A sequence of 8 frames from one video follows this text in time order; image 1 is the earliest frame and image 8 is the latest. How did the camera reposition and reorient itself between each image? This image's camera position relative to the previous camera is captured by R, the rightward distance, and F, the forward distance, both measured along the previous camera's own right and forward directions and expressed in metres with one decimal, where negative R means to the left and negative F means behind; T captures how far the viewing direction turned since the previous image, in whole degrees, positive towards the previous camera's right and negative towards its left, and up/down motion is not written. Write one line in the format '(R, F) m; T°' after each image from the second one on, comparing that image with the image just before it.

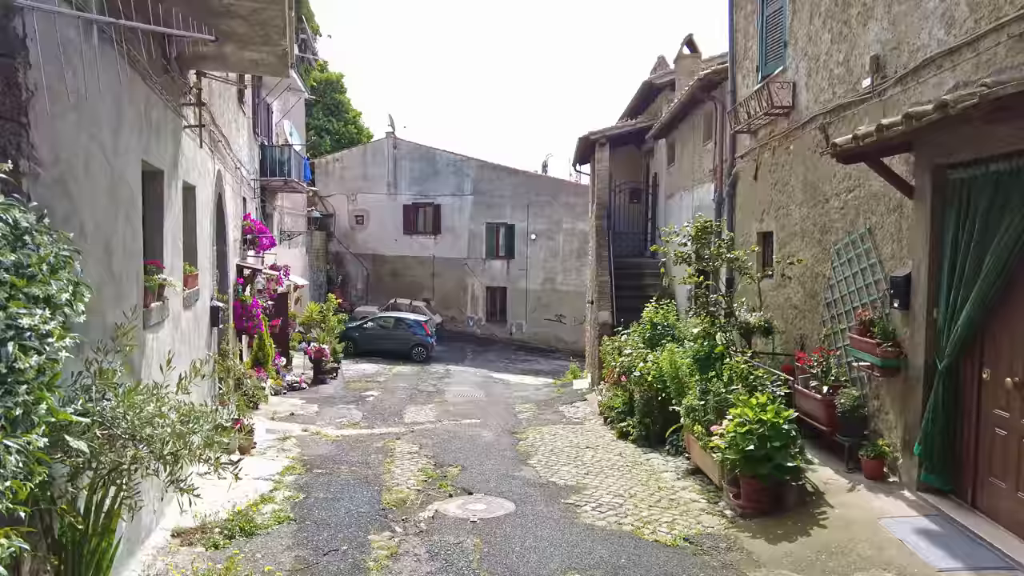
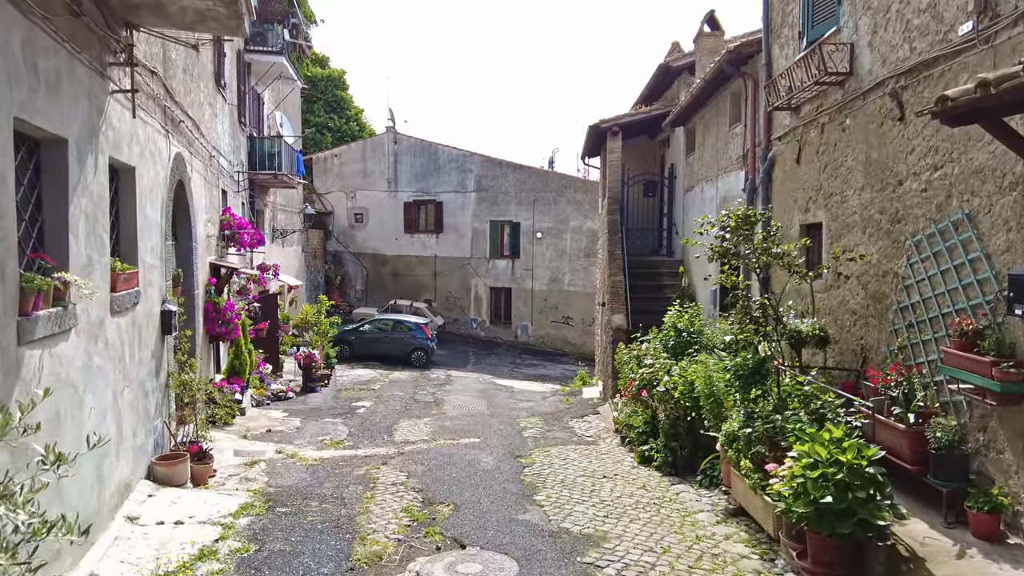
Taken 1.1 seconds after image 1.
(0.0, +1.1) m; 0°
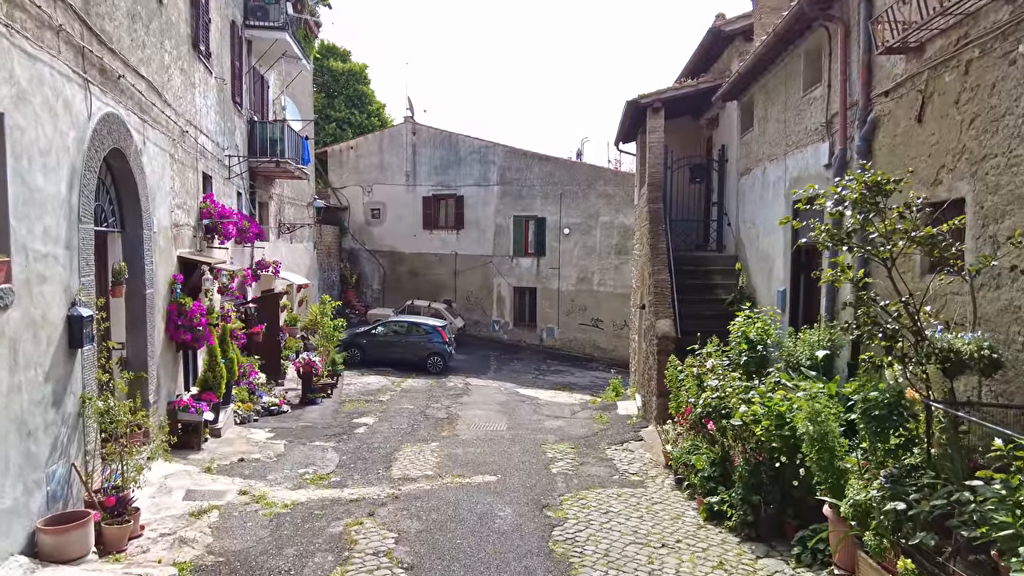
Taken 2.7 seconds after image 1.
(0.0, +1.7) m; -2°
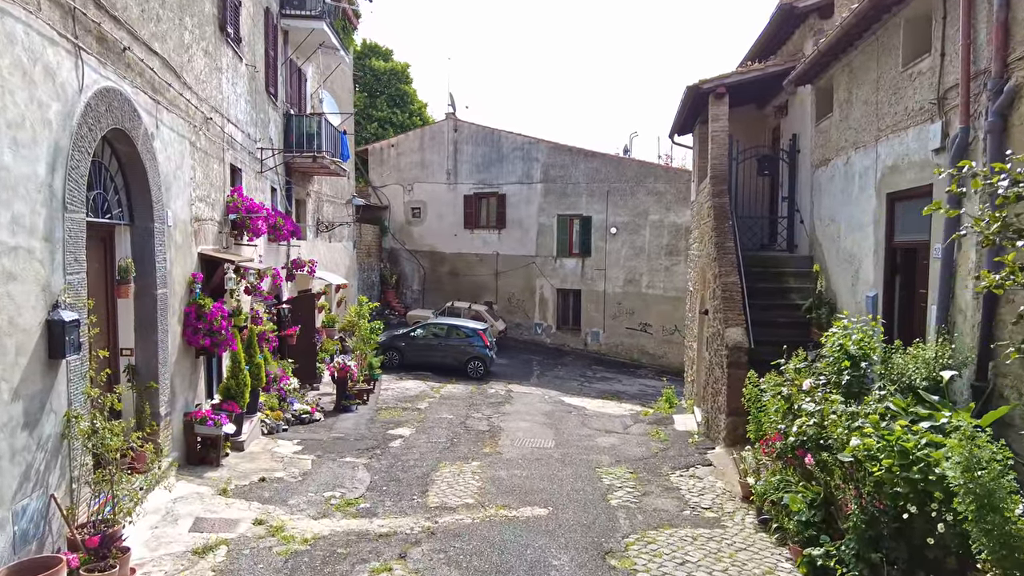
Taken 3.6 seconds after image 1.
(-0.1, +0.9) m; -4°
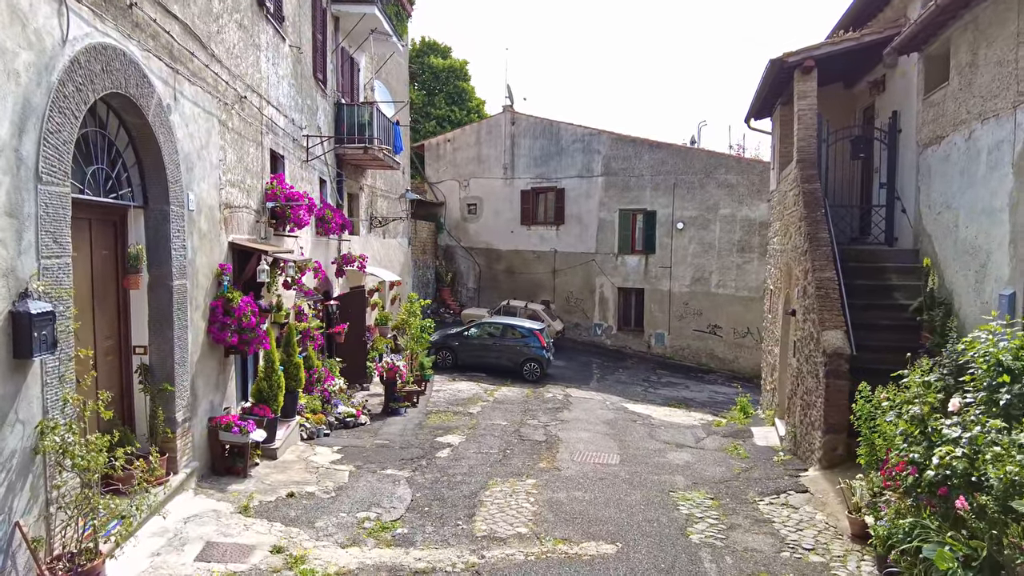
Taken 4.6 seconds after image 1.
(0.0, +0.9) m; -5°
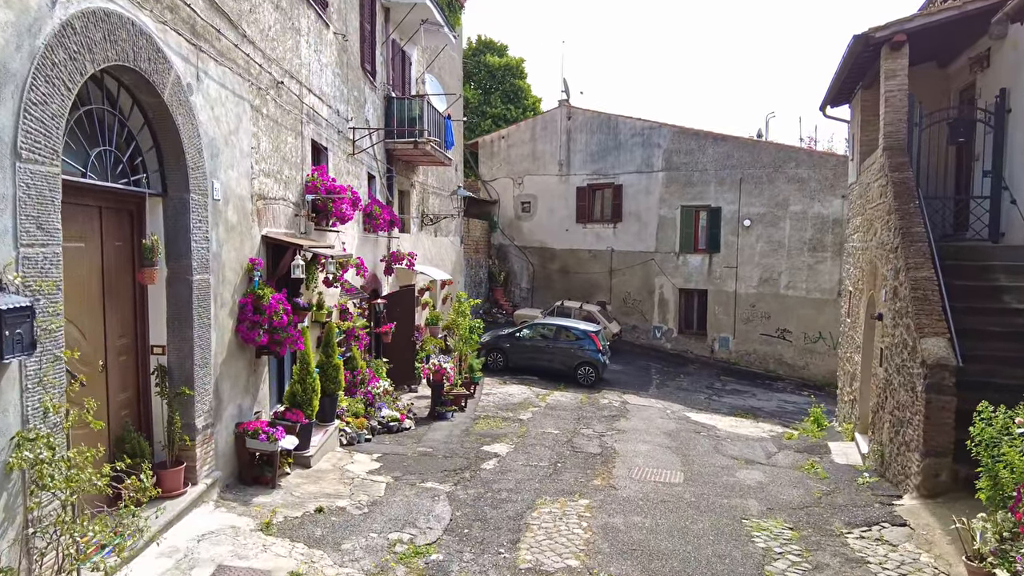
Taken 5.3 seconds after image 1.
(0.0, +0.6) m; -5°
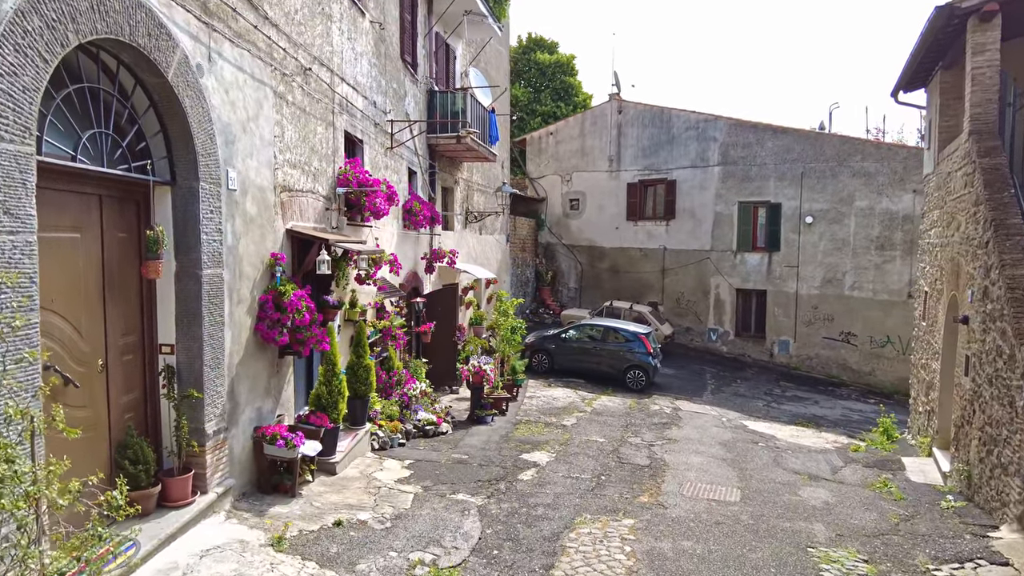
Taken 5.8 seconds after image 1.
(+0.1, +0.5) m; -5°
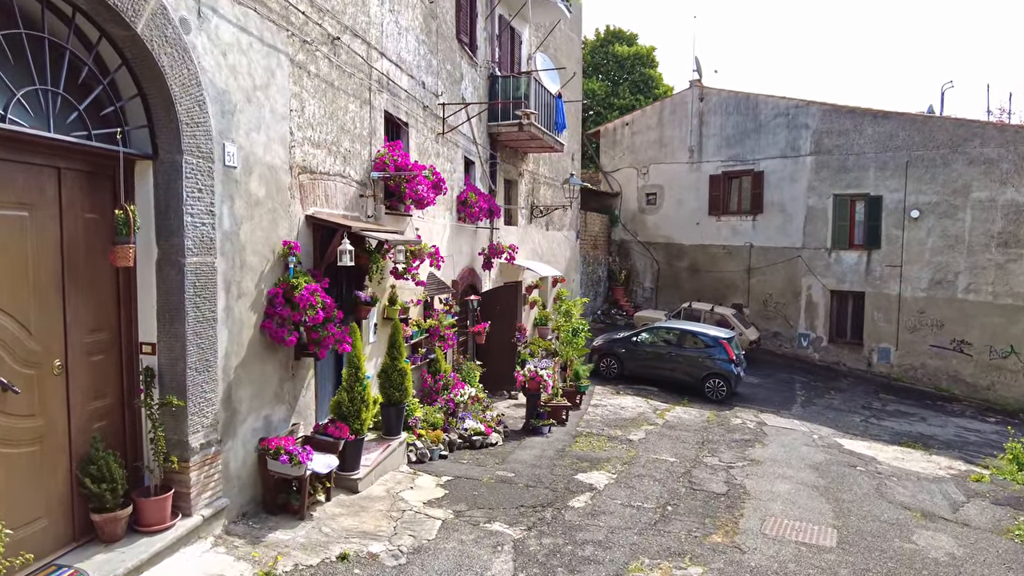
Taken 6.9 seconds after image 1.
(+0.3, +0.9) m; -7°
